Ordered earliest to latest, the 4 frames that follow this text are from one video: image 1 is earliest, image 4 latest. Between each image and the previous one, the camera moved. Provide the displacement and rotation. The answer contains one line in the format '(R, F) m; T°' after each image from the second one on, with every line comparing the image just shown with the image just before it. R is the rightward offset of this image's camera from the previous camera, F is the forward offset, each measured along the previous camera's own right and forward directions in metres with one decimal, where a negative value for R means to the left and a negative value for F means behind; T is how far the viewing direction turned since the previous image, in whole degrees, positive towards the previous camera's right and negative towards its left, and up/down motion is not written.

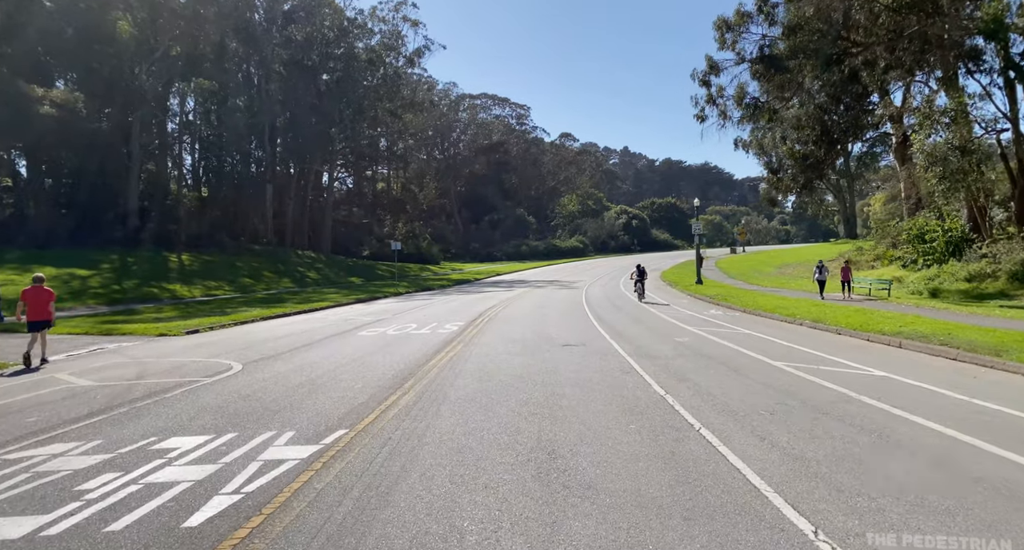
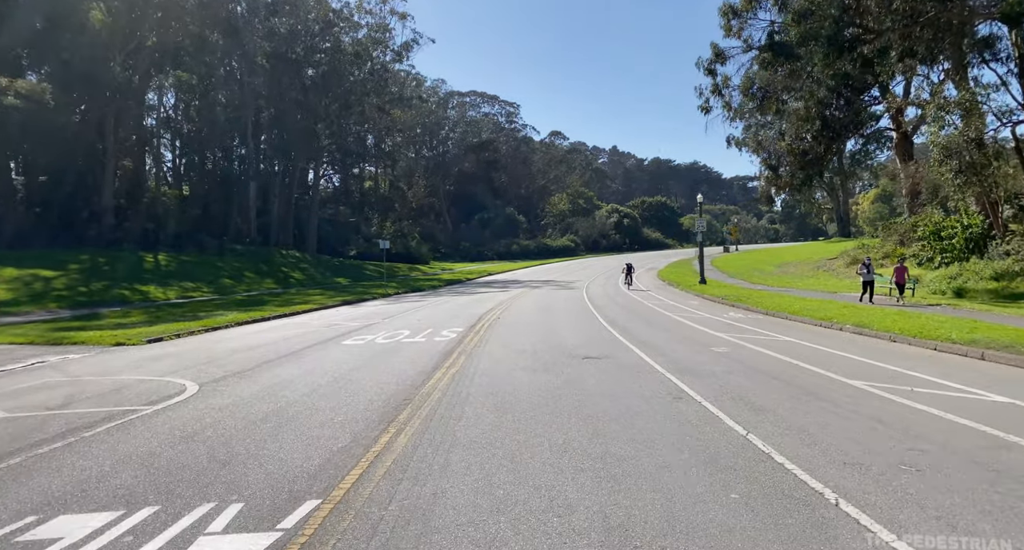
(-0.4, +1.7) m; +1°
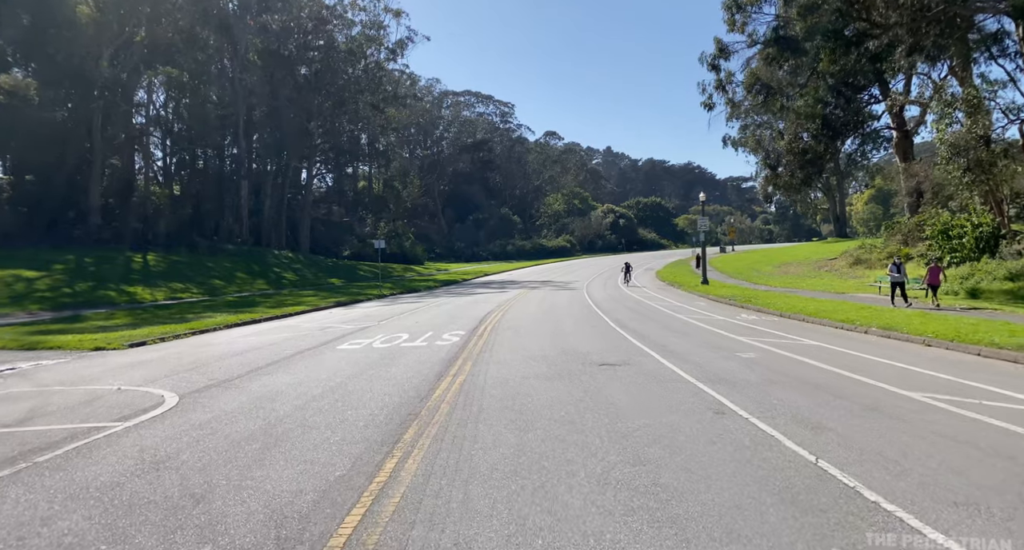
(-0.3, +0.8) m; +1°
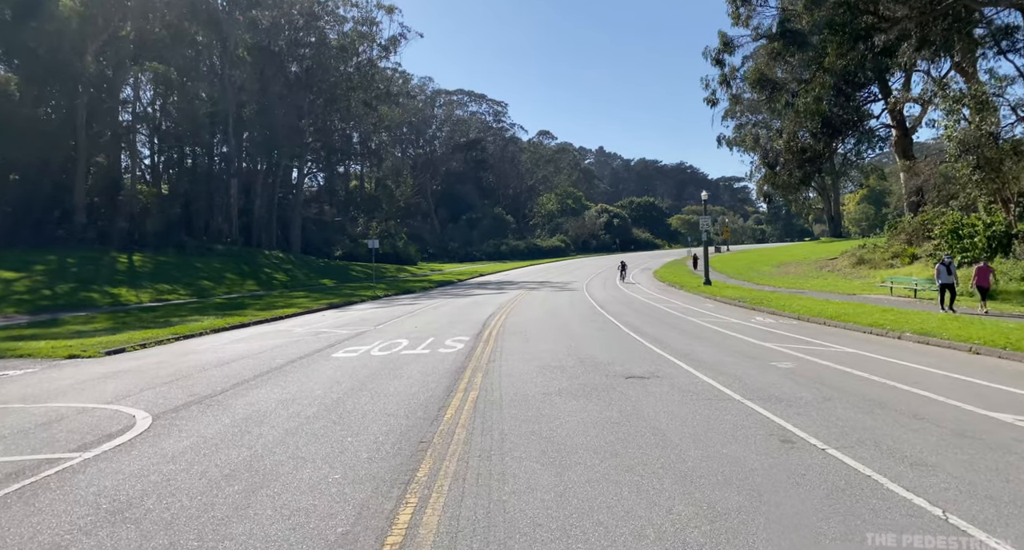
(-0.3, +0.9) m; +1°
